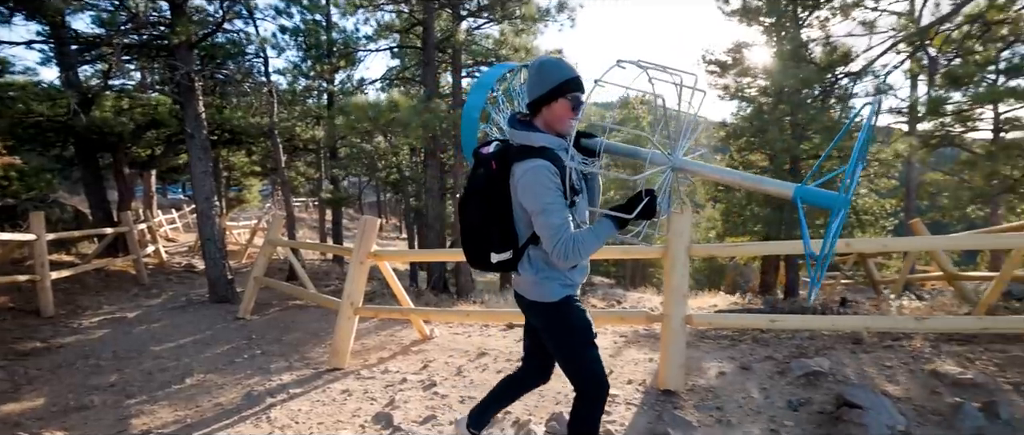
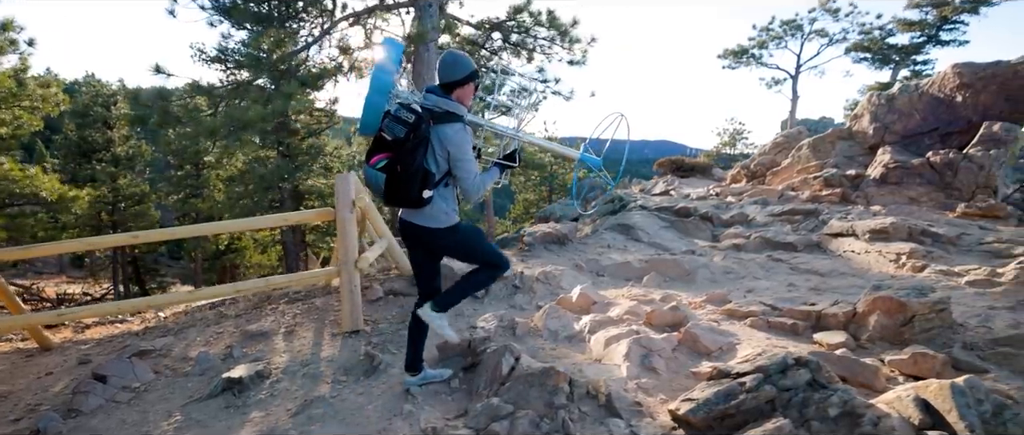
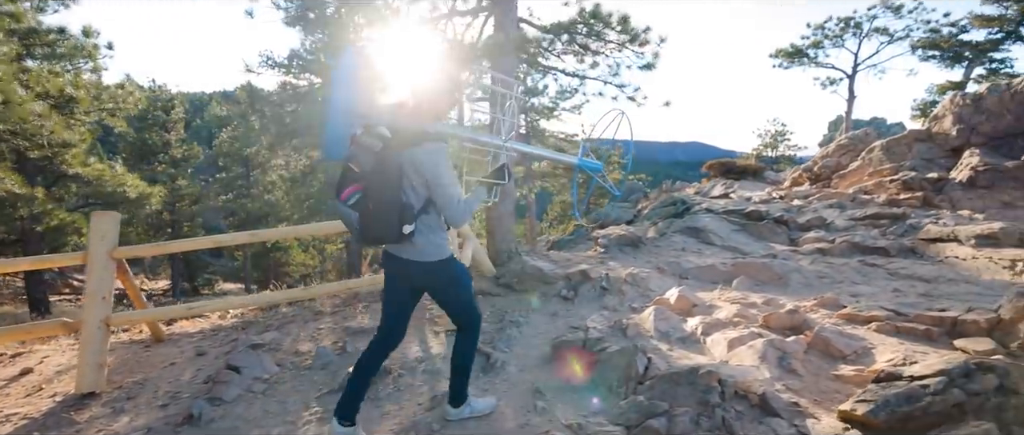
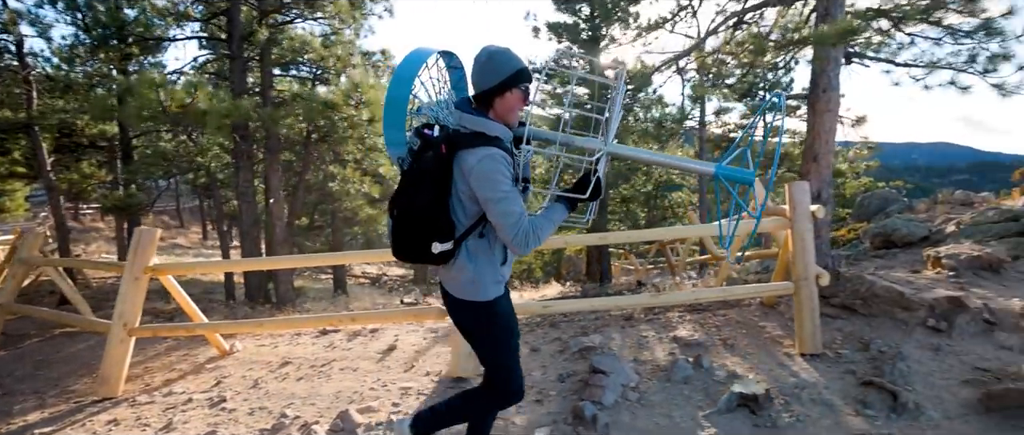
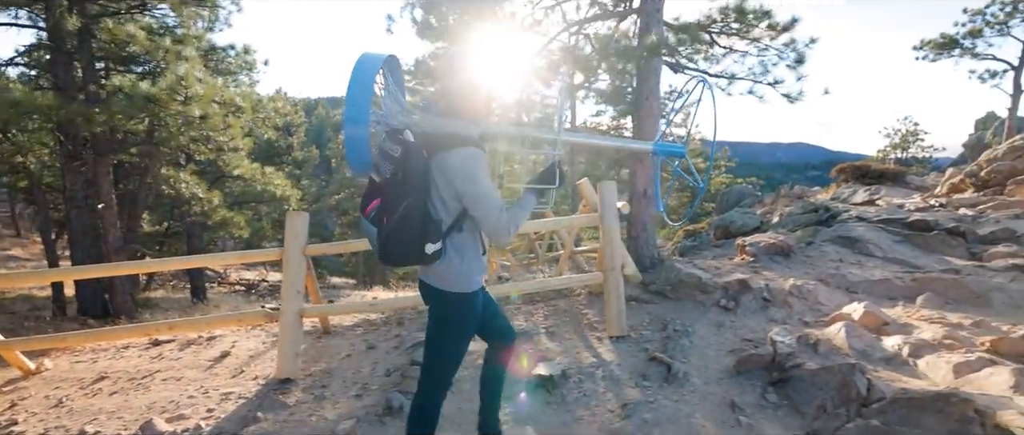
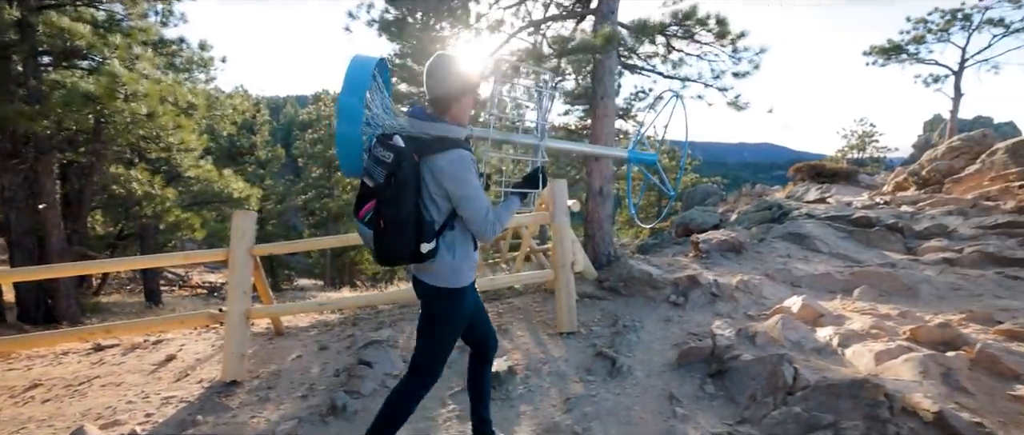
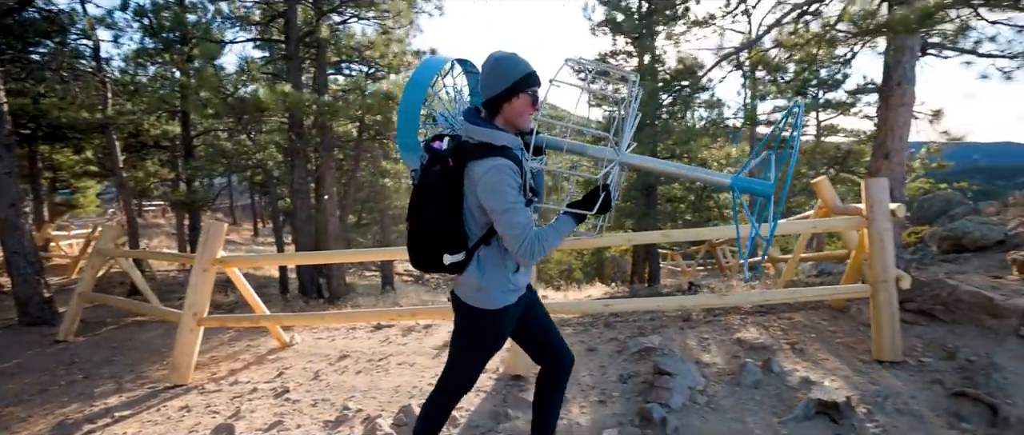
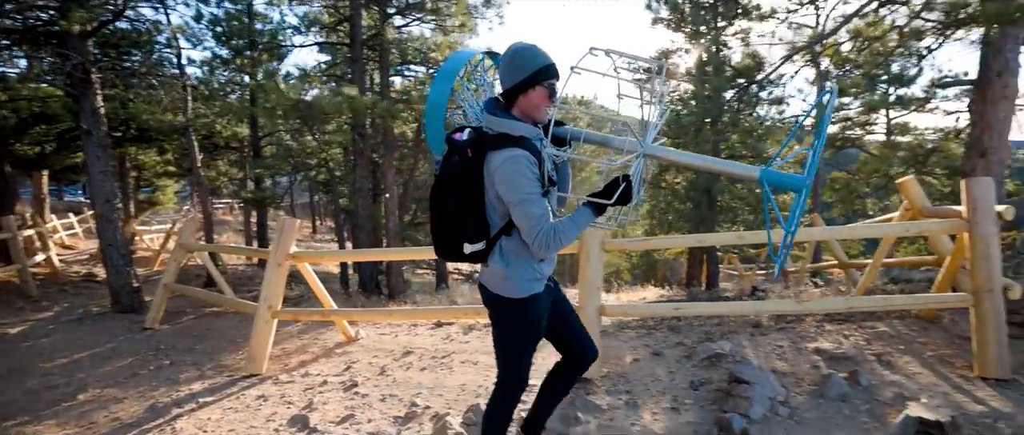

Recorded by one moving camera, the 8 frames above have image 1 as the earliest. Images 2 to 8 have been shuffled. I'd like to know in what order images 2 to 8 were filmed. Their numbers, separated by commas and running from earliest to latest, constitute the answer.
8, 7, 4, 5, 6, 3, 2
